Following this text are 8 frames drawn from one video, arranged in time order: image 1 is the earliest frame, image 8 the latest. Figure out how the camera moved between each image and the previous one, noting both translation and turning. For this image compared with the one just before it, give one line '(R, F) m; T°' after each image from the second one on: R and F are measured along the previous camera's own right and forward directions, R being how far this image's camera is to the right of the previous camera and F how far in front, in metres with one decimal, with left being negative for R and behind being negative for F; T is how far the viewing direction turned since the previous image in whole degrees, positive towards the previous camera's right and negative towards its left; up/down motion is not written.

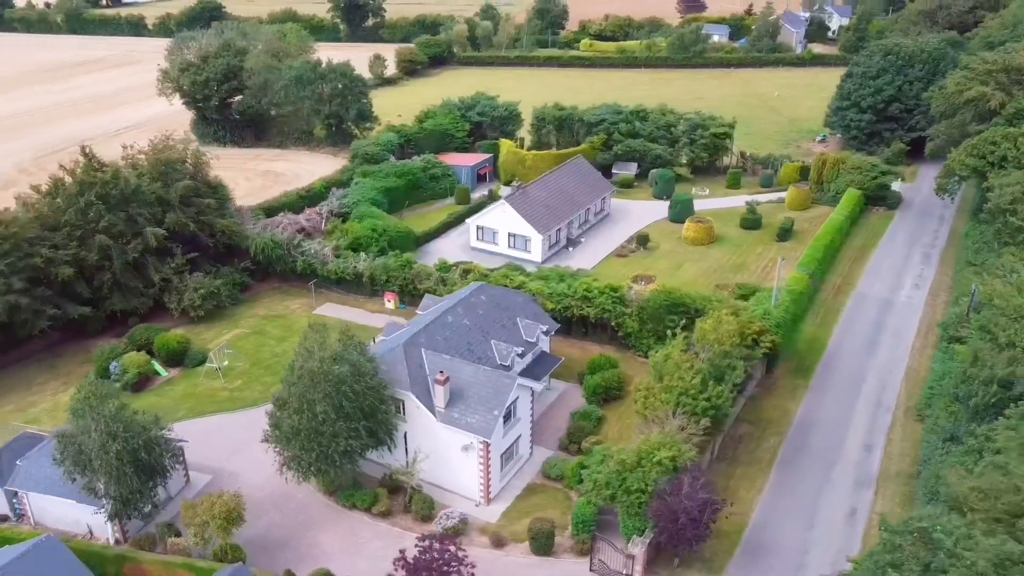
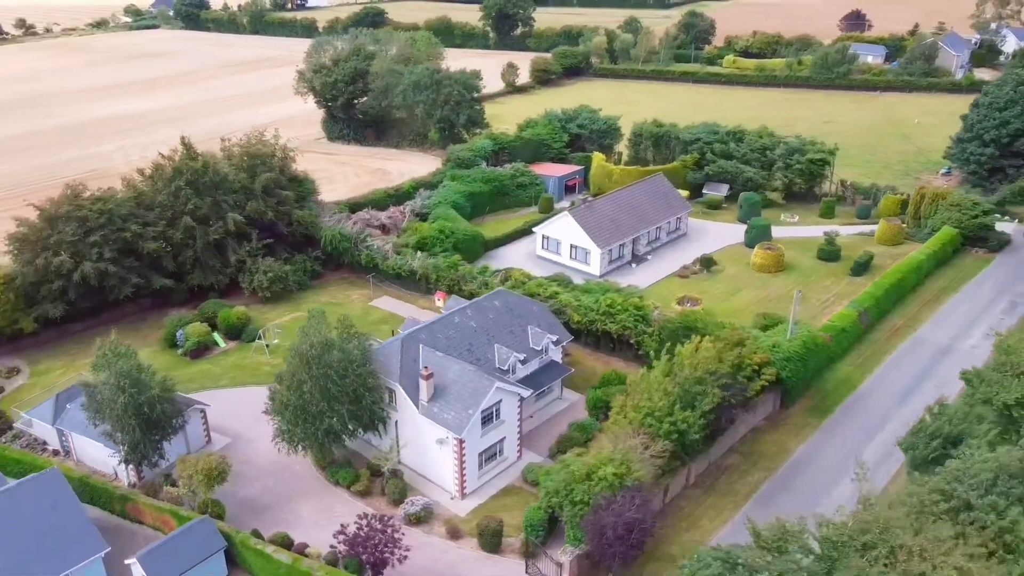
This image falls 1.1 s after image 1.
(+5.0, -0.5) m; -11°
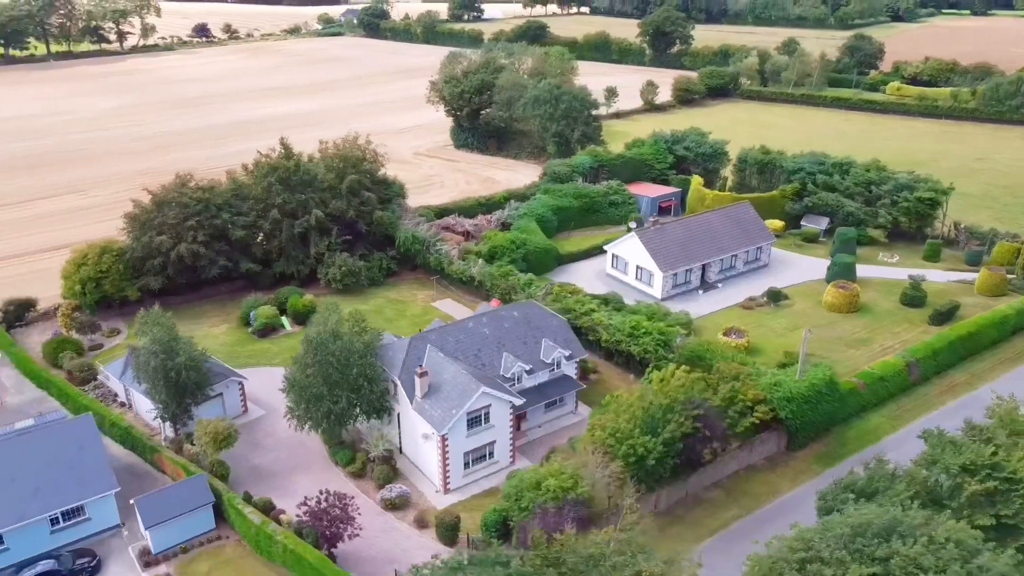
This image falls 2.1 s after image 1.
(+5.5, -0.6) m; -12°
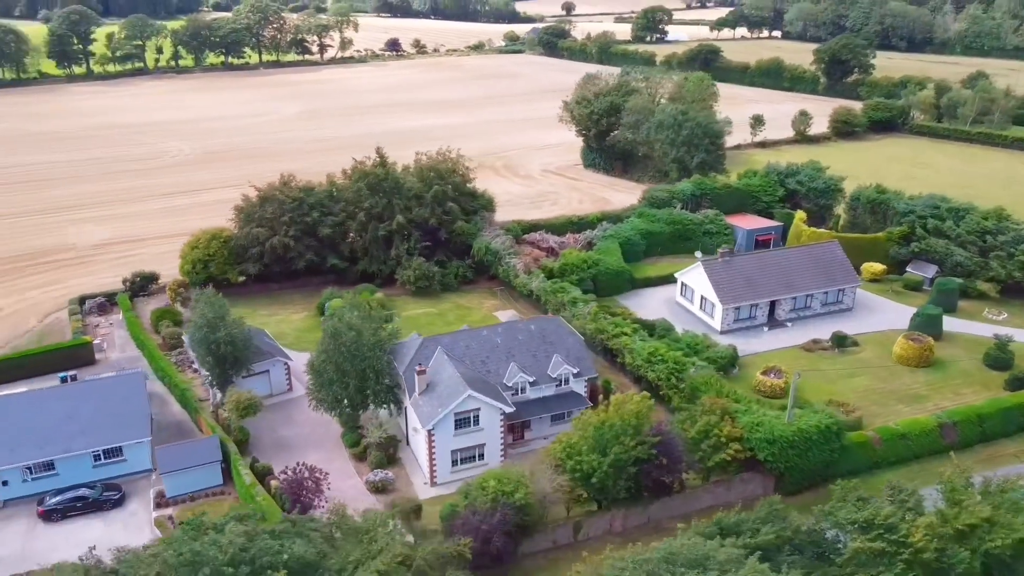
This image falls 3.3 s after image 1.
(+6.3, -0.8) m; -13°
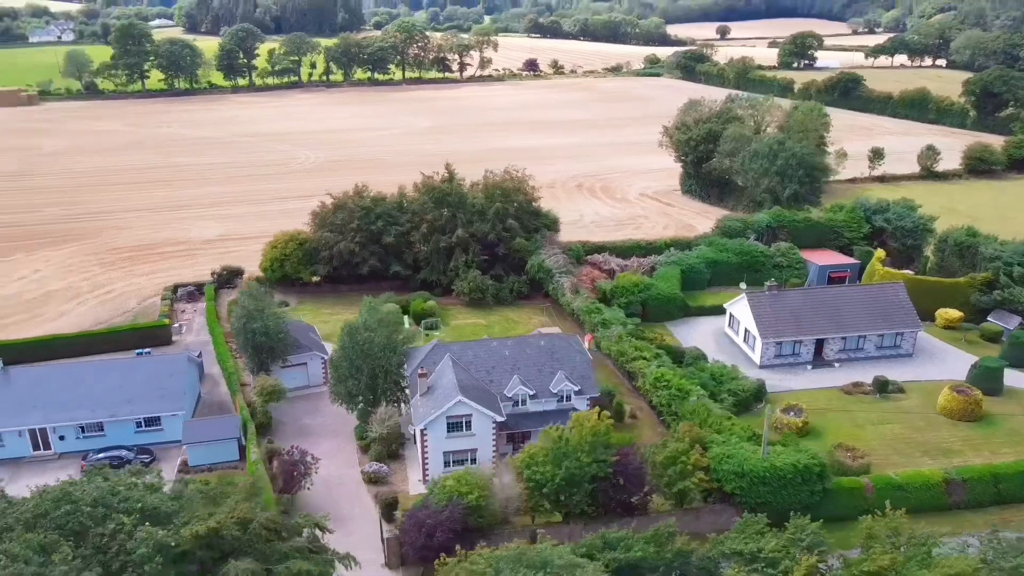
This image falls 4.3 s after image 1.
(+5.3, -0.9) m; -10°
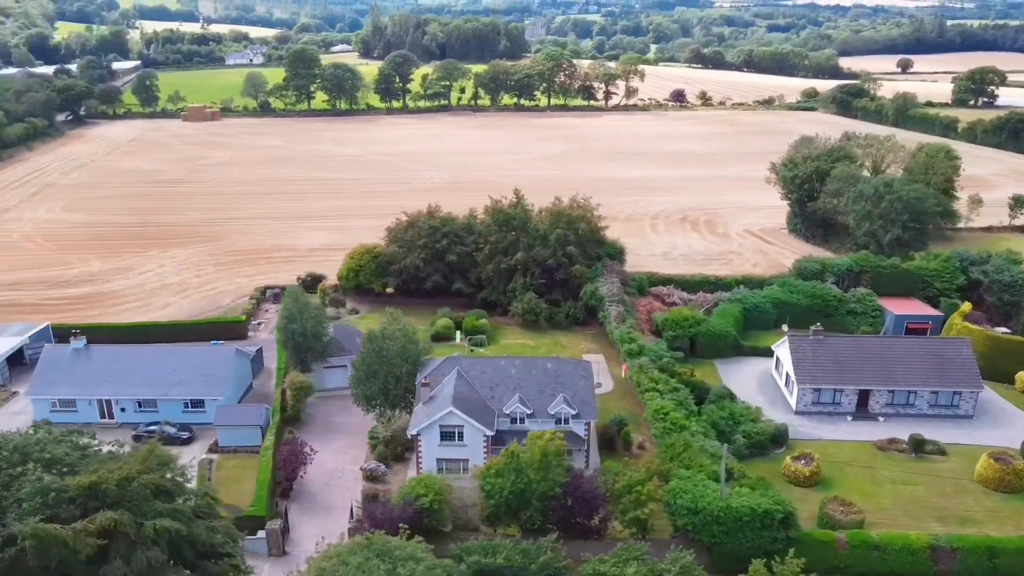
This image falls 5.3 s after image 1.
(+6.1, -0.9) m; -11°
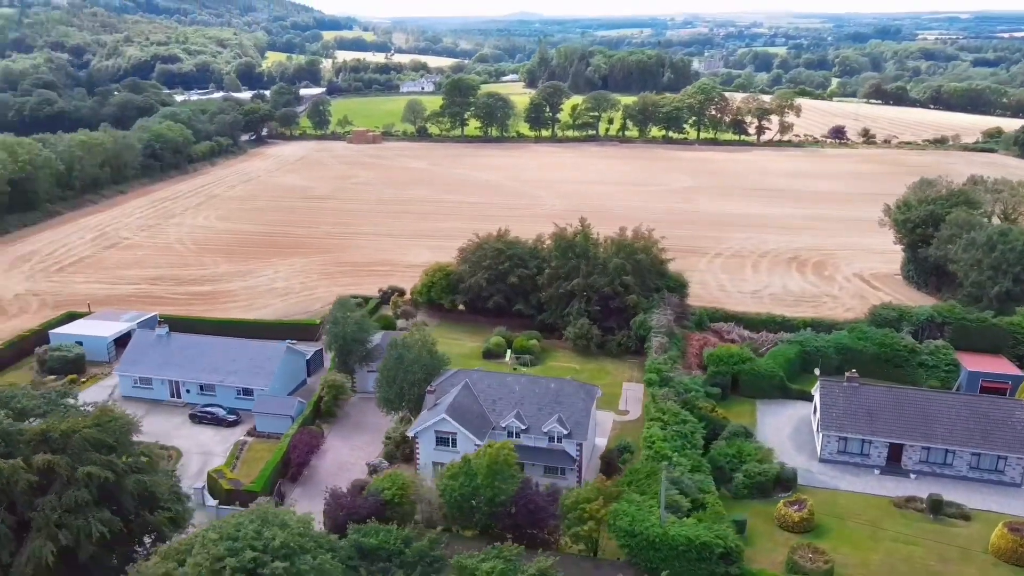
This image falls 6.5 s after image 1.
(+6.9, -1.2) m; -12°
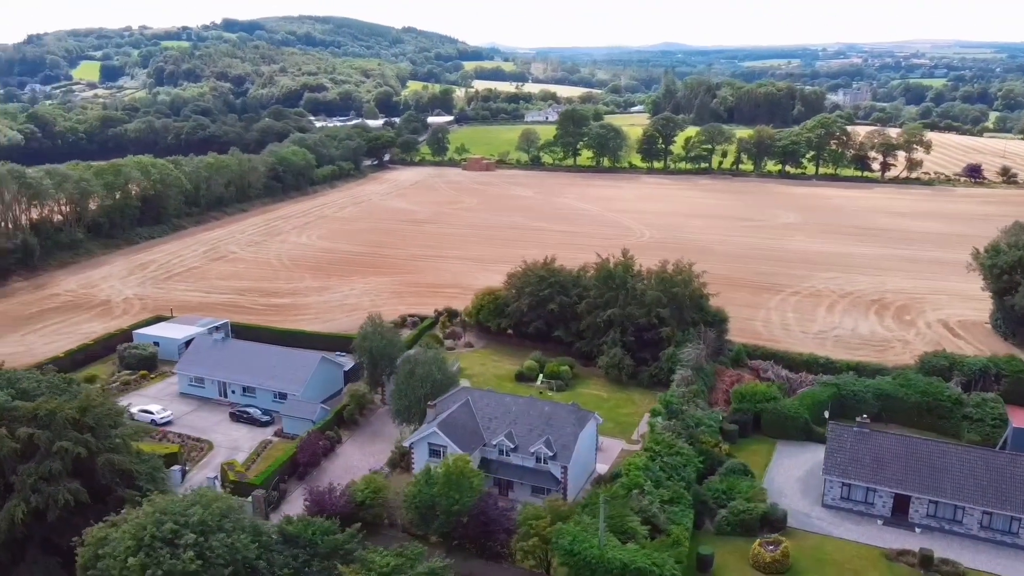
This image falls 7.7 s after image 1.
(+6.0, -1.3) m; -9°
